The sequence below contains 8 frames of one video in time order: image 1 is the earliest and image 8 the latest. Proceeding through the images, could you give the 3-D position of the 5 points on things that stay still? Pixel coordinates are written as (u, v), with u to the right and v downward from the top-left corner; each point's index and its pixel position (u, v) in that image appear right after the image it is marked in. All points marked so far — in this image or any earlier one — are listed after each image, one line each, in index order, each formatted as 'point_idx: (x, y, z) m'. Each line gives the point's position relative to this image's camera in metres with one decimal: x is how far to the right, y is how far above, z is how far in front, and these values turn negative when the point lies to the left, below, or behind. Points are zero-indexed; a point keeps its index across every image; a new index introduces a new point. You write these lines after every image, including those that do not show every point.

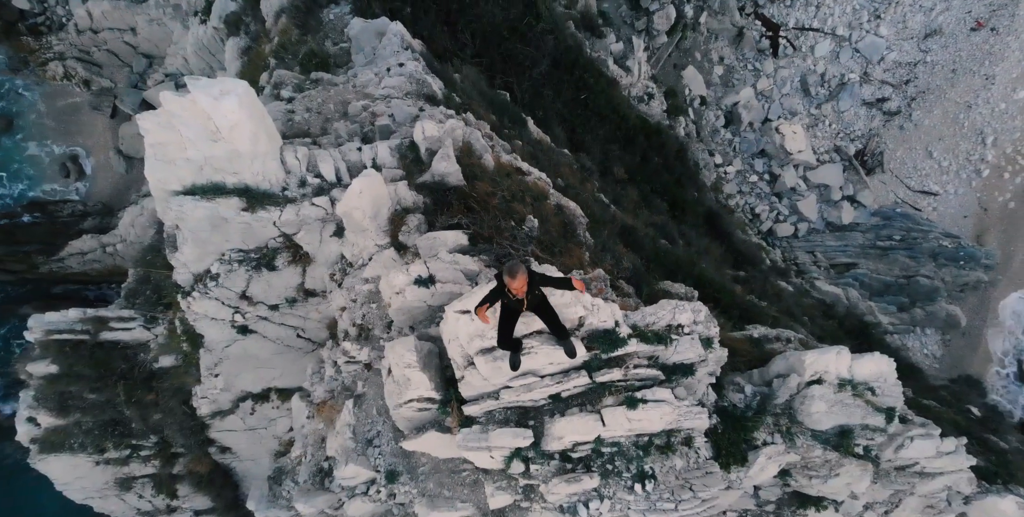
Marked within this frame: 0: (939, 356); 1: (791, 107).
0: (+12.1, -2.9, +14.0) m
1: (+8.1, +4.4, +14.8) m
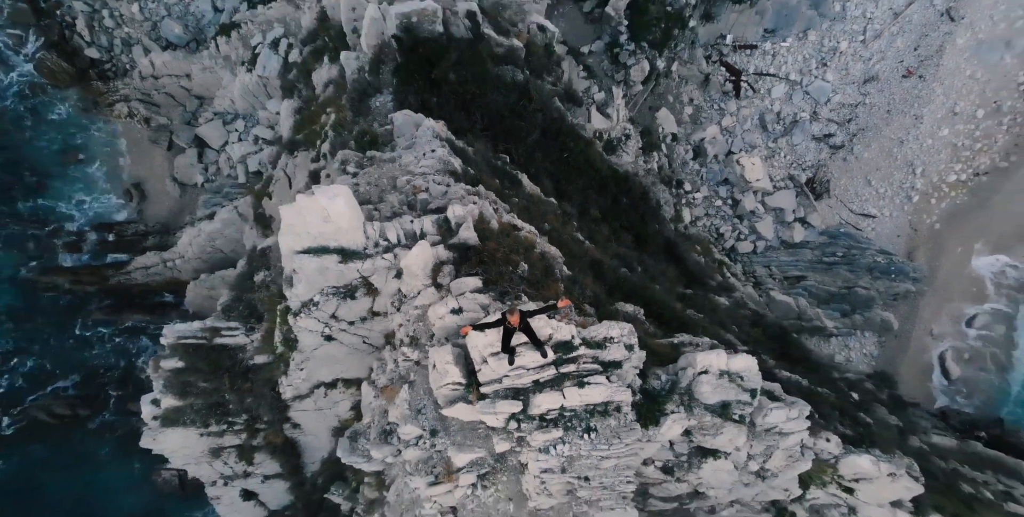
0: (+12.0, -3.3, +16.6) m
1: (+8.1, +4.0, +17.4) m
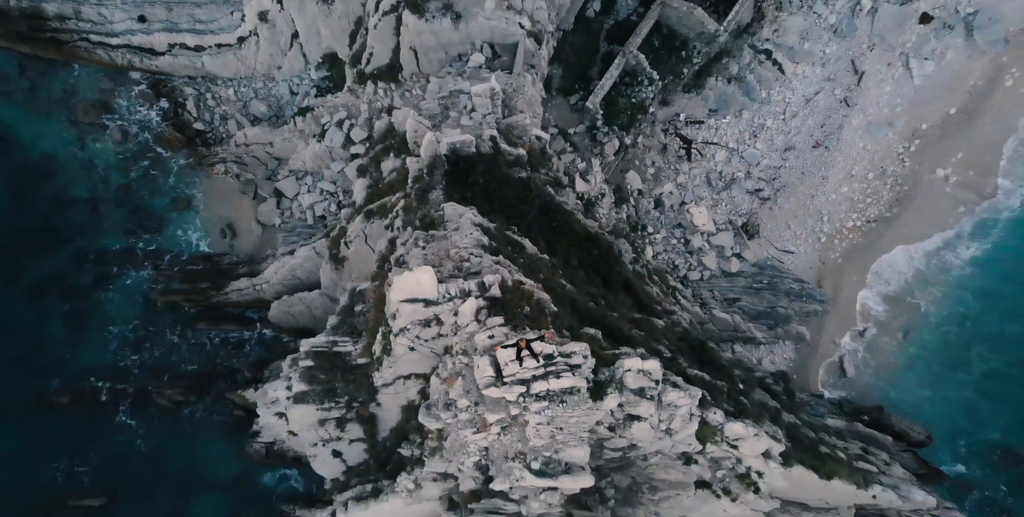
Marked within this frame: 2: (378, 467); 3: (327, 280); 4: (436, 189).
0: (+12.2, -4.5, +22.2) m
1: (+8.3, +2.8, +23.0) m
2: (-4.0, -6.4, +16.2) m
3: (-7.1, -1.1, +19.9) m
4: (-2.4, +2.2, +16.4) m
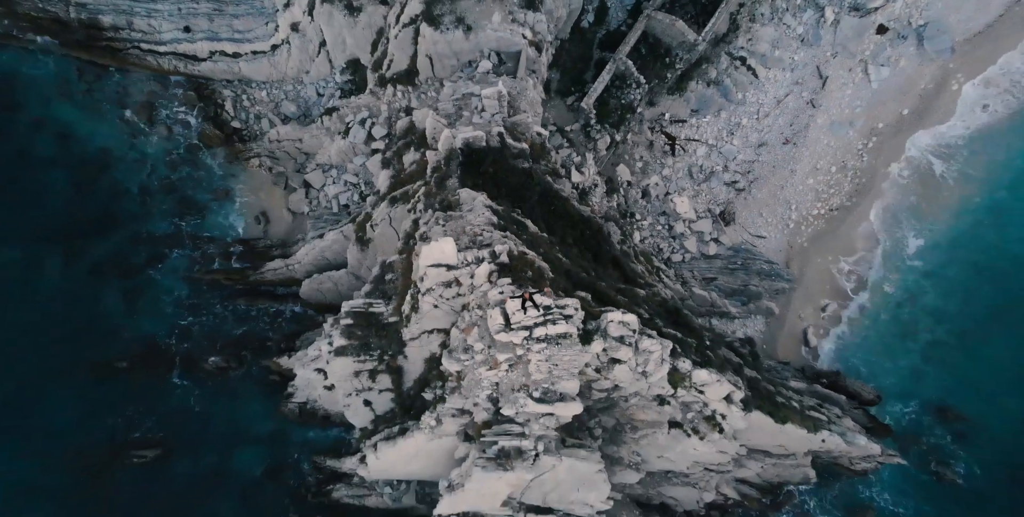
0: (+12.4, -3.7, +25.1) m
1: (+8.5, +3.6, +25.9) m
2: (-3.8, -5.6, +19.1) m
3: (-6.9, -0.3, +22.7) m
4: (-2.2, +3.0, +19.2) m
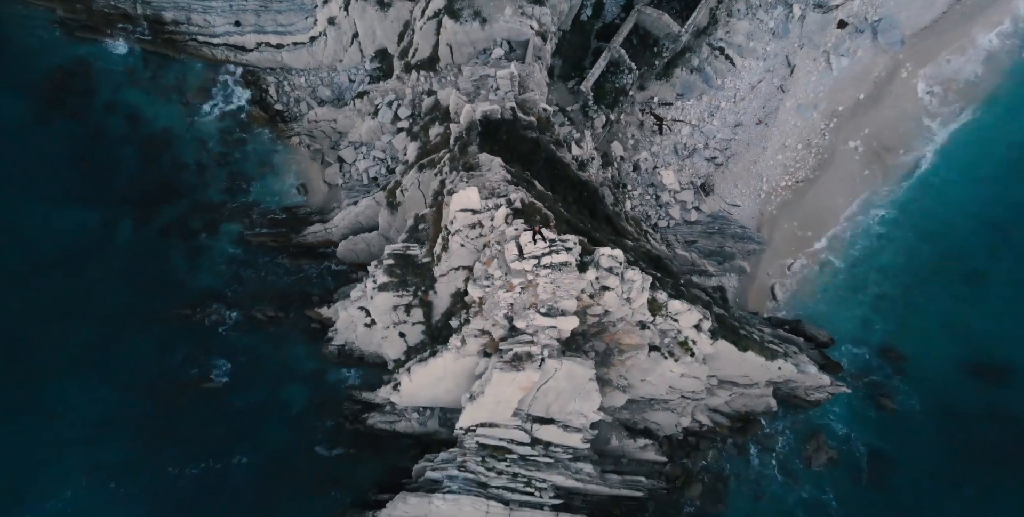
0: (+12.7, -1.7, +29.1) m
1: (+8.9, +5.7, +29.7) m
2: (-3.5, -3.6, +23.0) m
3: (-6.5, +1.8, +26.5) m
4: (-1.8, +5.1, +23.0) m
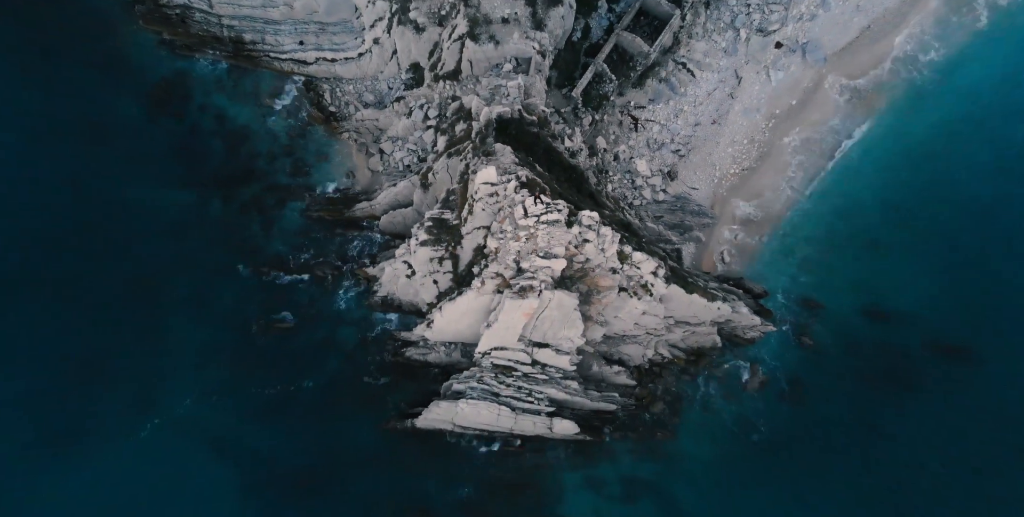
0: (+13.1, +0.3, +36.8) m
1: (+9.3, +7.7, +37.4) m
2: (-3.1, -1.5, +30.7) m
3: (-6.2, +4.0, +34.2) m
4: (-1.4, +7.2, +30.7) m
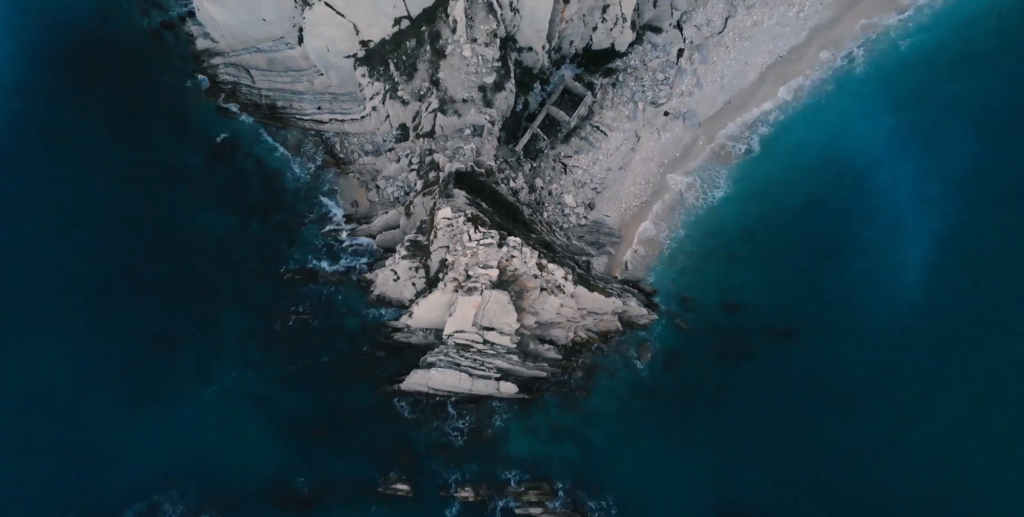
0: (+9.2, -0.6, +50.4) m
1: (+5.5, +6.8, +51.0) m
2: (-6.9, -2.2, +44.1) m
3: (-9.9, +3.2, +47.6) m
4: (-5.1, +6.4, +44.2) m
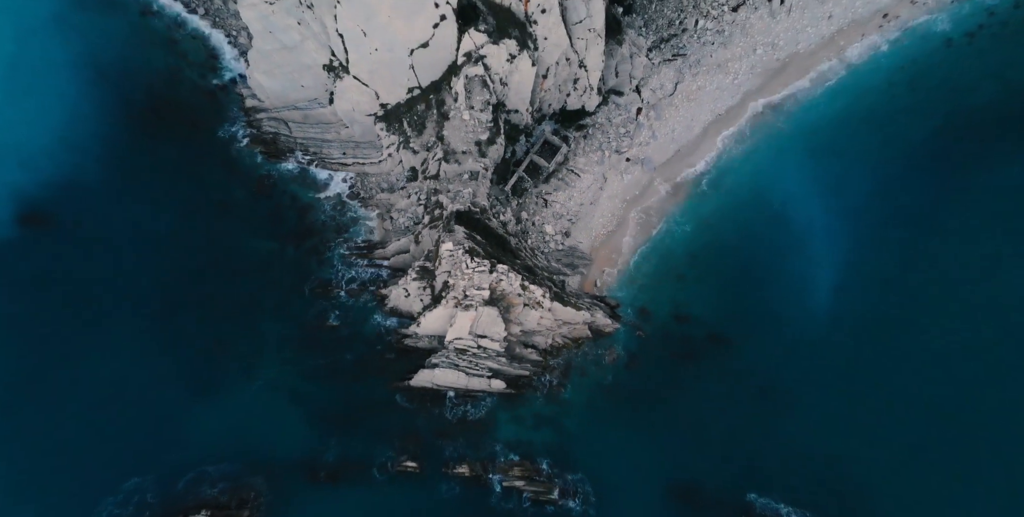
0: (+8.0, -2.9, +61.6) m
1: (+4.3, +4.5, +62.2) m
2: (-8.1, -4.4, +55.2) m
3: (-11.1, +1.0, +58.7) m
4: (-6.3, +4.2, +55.3) m
